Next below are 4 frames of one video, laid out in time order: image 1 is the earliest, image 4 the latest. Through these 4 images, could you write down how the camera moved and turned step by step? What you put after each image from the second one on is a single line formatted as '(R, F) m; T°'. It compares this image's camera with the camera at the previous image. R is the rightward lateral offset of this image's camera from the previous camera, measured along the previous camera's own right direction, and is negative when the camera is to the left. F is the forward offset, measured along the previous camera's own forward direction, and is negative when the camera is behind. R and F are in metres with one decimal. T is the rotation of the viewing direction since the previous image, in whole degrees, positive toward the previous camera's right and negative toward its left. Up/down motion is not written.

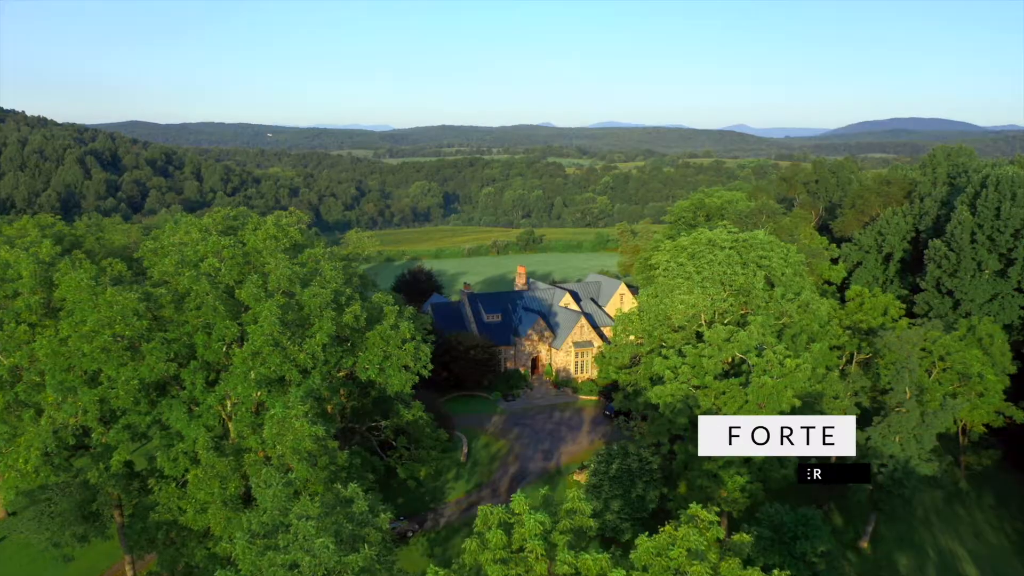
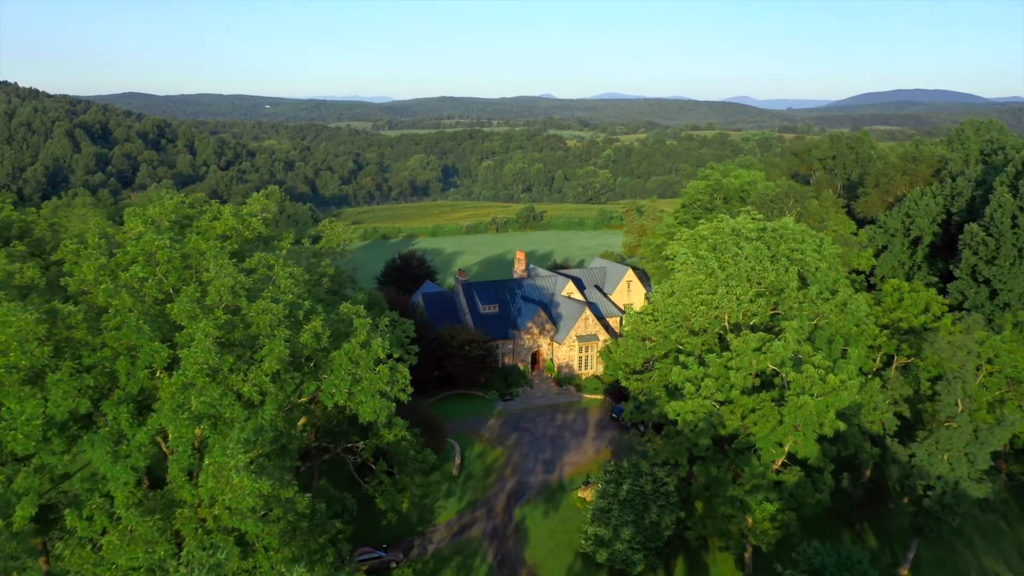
(+0.1, +4.2) m; 0°
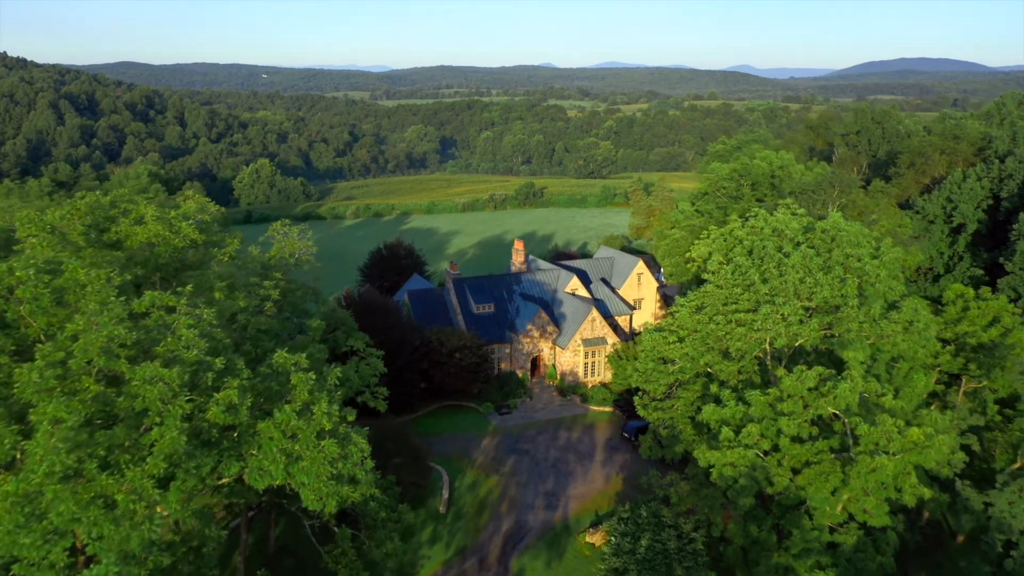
(+0.1, +5.3) m; 0°
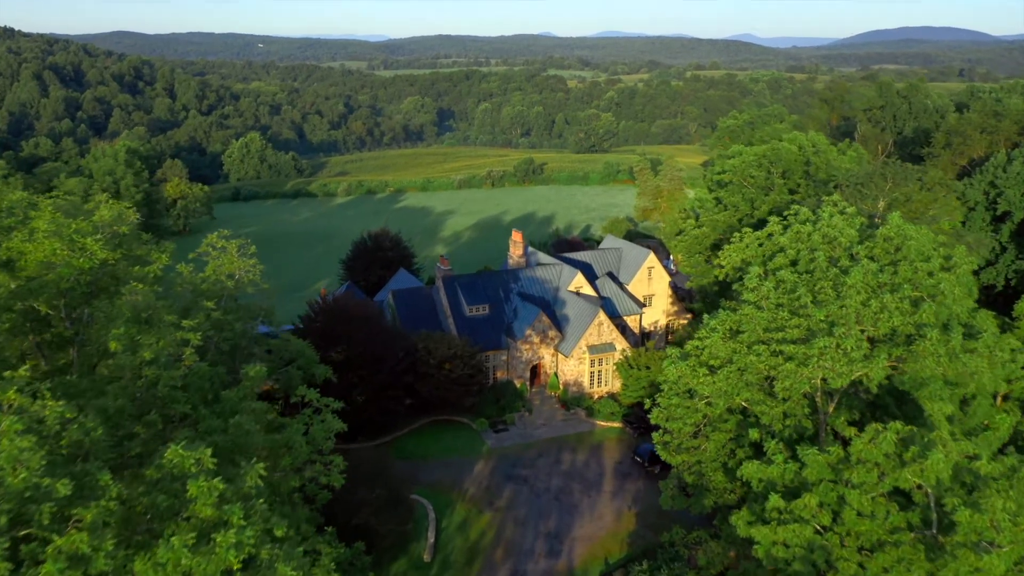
(+0.1, +4.6) m; 0°
